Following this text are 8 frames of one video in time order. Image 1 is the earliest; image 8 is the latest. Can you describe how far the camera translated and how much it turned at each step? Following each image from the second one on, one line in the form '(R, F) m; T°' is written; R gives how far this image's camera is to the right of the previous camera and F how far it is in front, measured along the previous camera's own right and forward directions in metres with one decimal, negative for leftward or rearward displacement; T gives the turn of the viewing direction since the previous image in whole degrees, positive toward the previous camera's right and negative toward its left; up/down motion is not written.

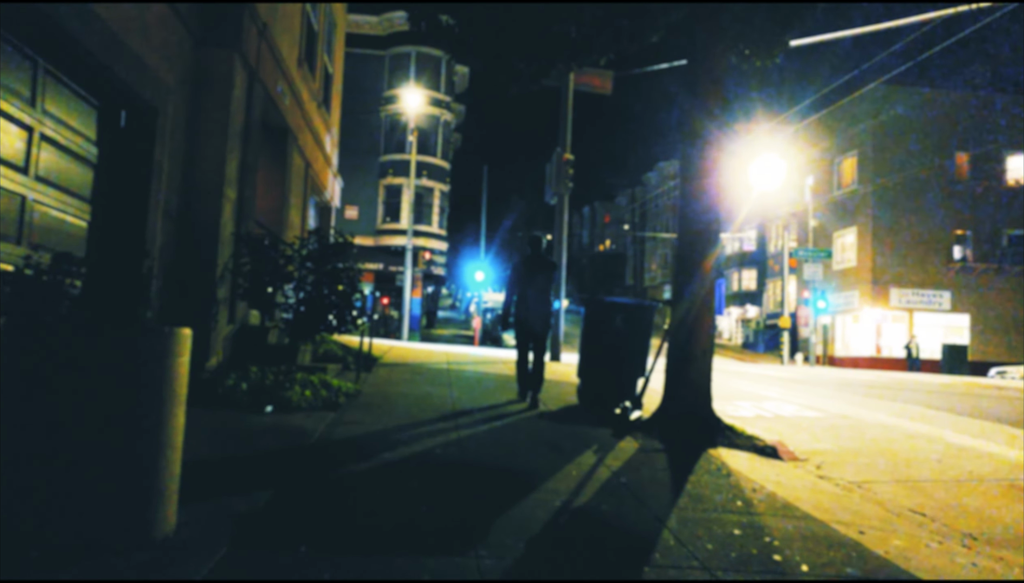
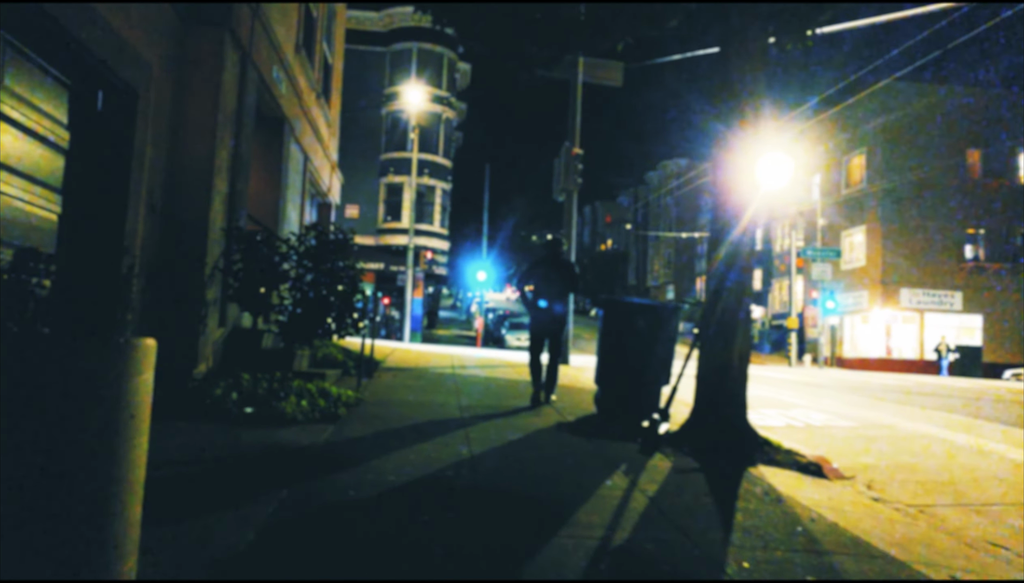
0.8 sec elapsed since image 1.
(-0.1, +0.6) m; 0°
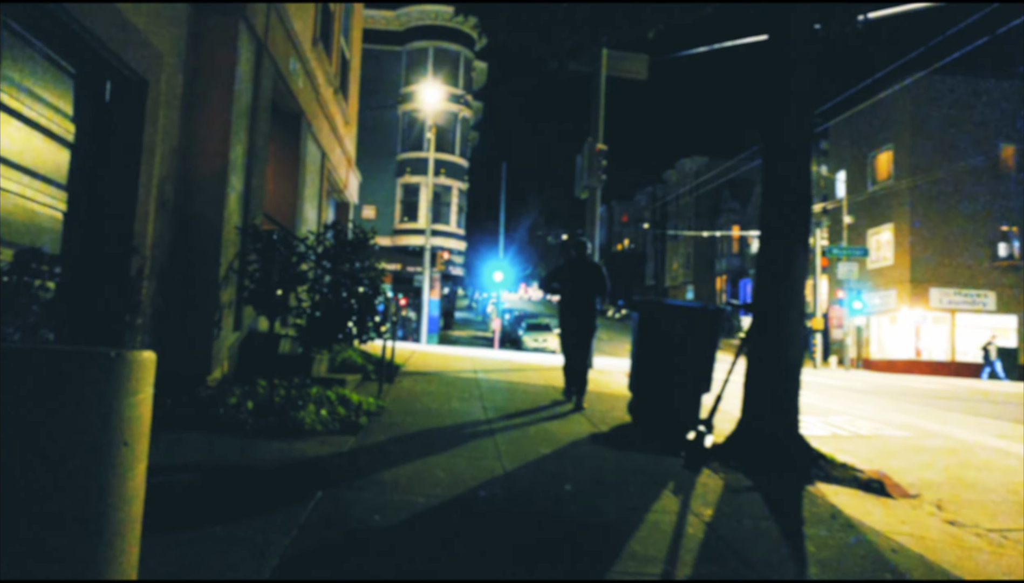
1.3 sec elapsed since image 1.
(-0.1, +0.4) m; -1°
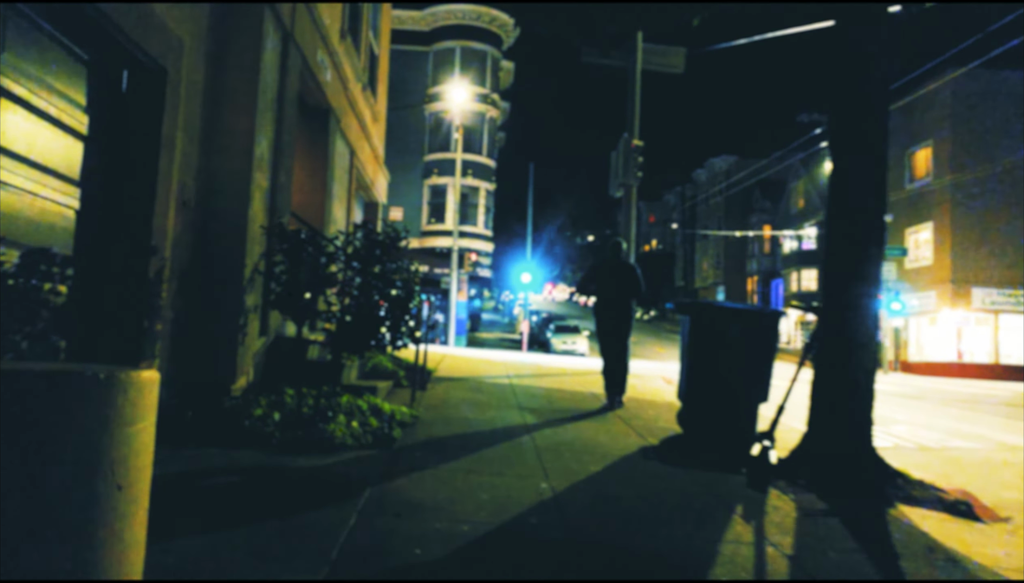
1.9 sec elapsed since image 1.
(-0.1, +0.5) m; -2°
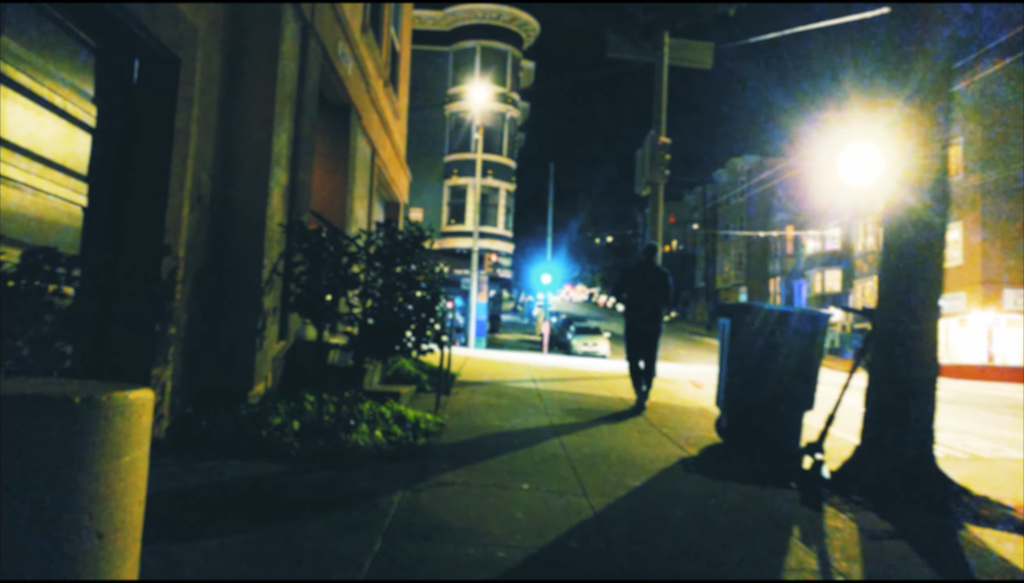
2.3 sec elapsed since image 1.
(-0.1, +0.3) m; -1°
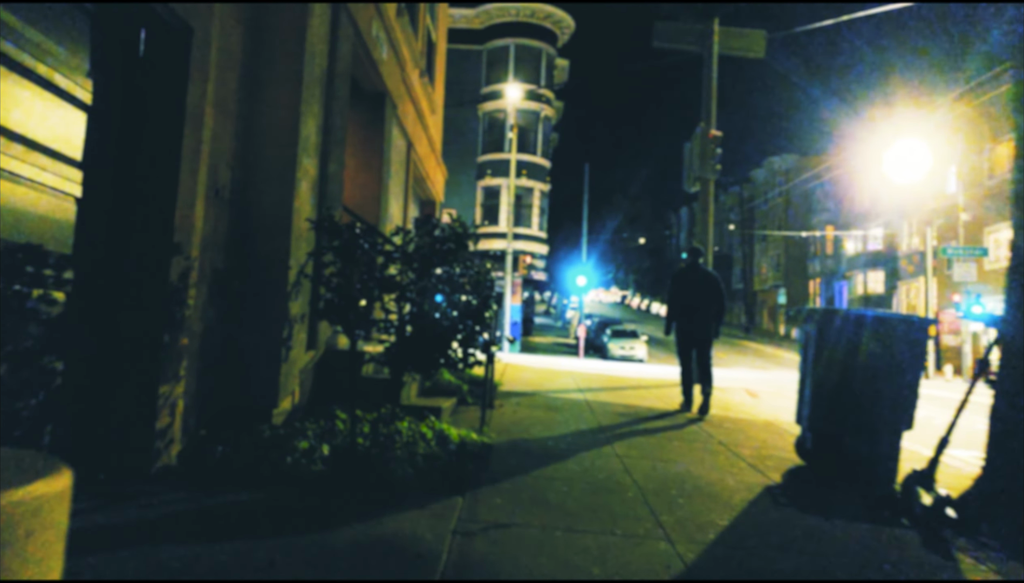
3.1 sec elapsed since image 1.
(-0.2, +0.7) m; -2°
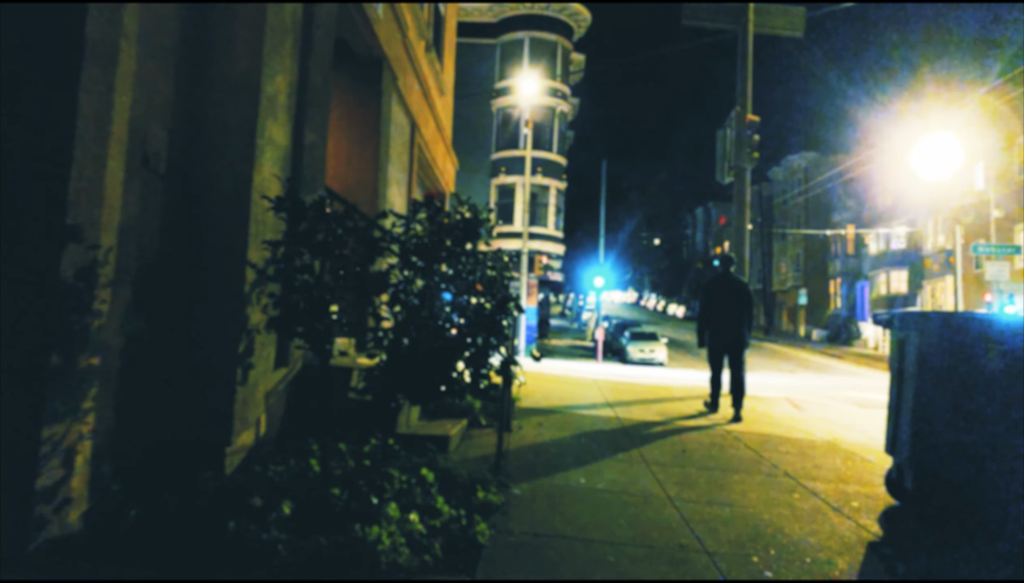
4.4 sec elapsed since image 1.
(-0.1, +1.2) m; -1°
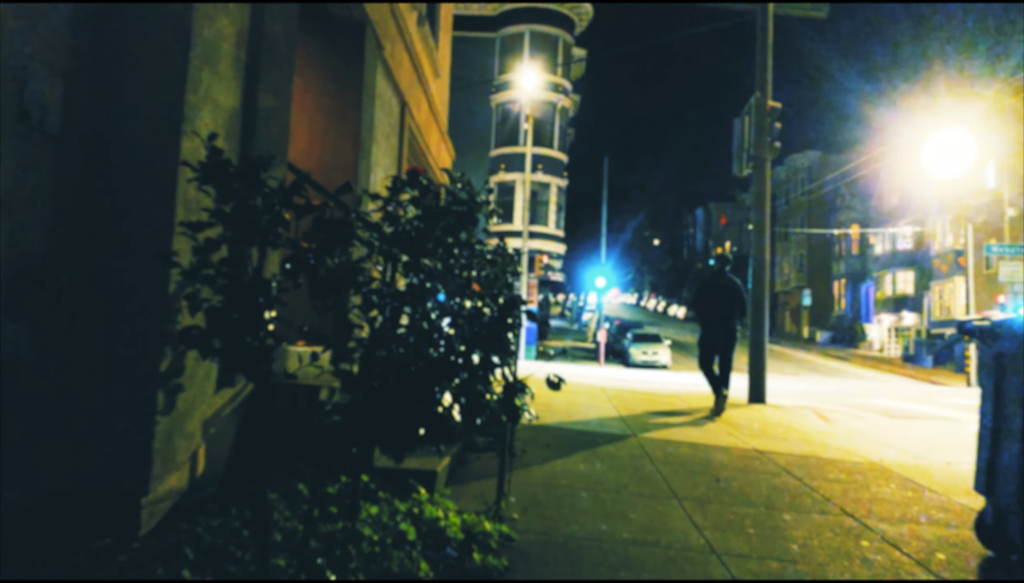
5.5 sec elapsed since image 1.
(0.0, +1.0) m; 0°
